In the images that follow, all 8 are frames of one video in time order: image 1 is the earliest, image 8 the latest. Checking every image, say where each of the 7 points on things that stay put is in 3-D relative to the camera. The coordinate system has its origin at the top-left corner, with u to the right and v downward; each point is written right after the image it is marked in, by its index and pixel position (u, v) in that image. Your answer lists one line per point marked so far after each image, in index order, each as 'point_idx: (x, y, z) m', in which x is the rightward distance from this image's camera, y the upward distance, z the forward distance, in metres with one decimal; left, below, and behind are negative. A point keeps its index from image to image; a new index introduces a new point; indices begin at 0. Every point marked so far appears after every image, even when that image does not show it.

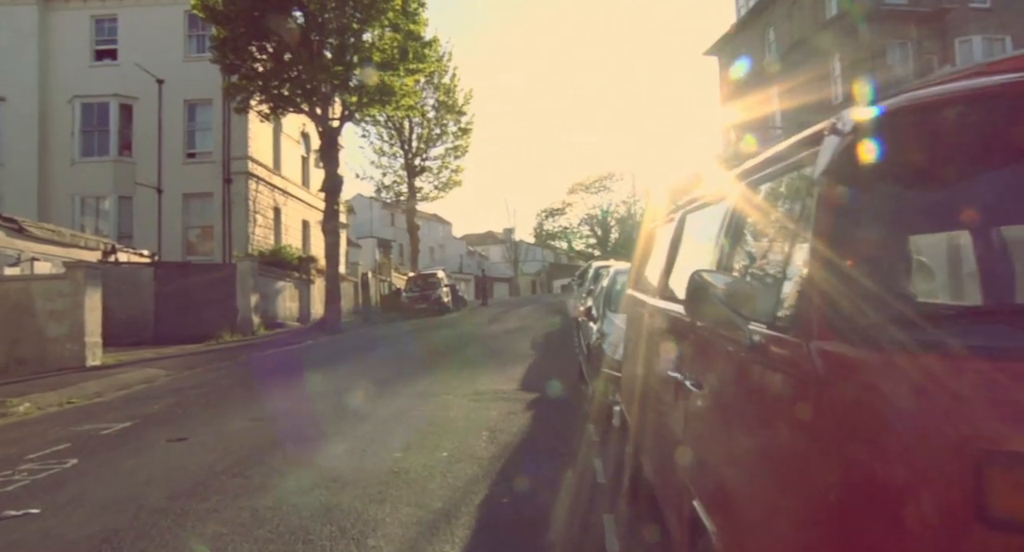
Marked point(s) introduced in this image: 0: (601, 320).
0: (+1.0, -0.5, +7.9) m
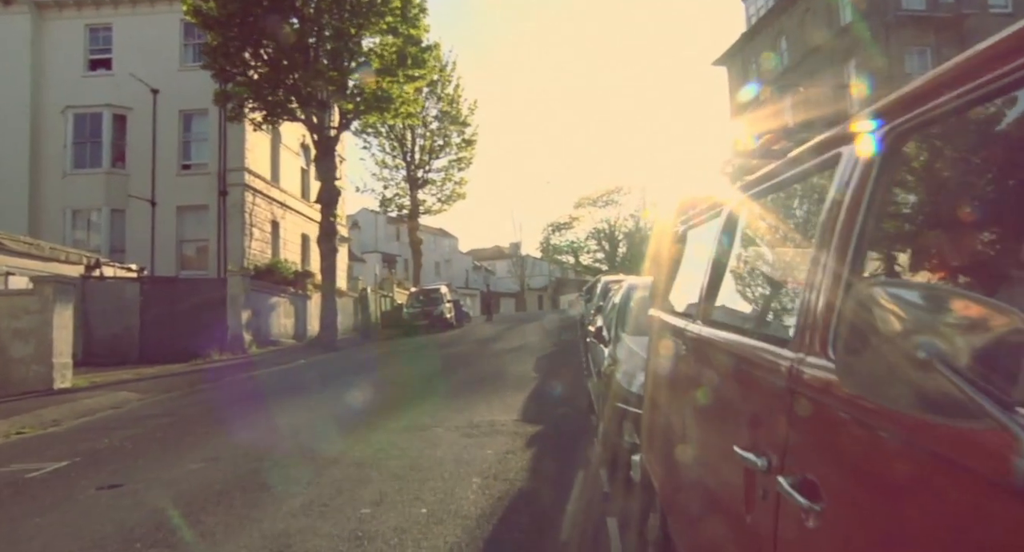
0: (+0.9, -0.7, +6.8) m
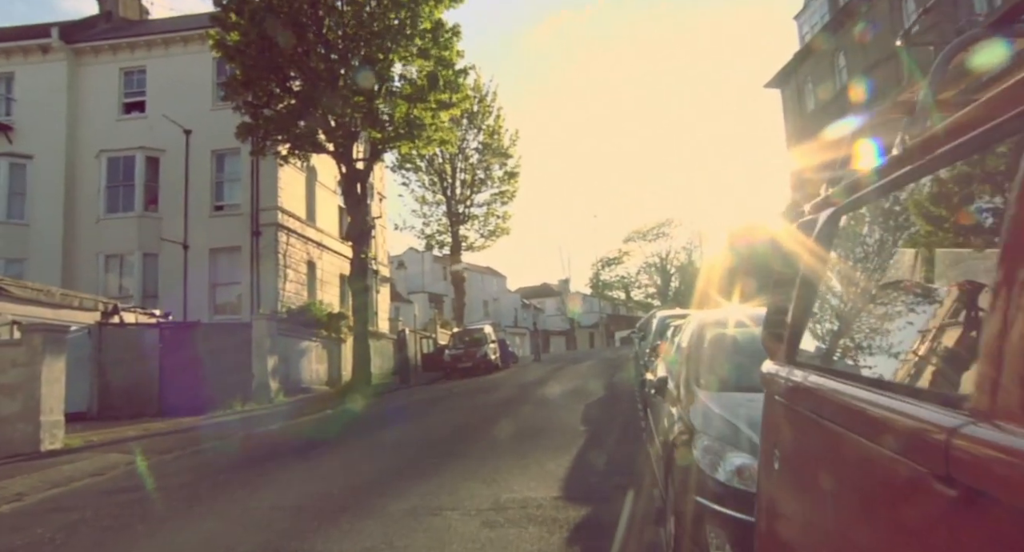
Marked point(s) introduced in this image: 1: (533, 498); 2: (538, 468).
0: (+1.2, -0.9, +4.8) m
1: (+0.2, -2.2, +6.7) m
2: (+0.3, -2.3, +8.0) m
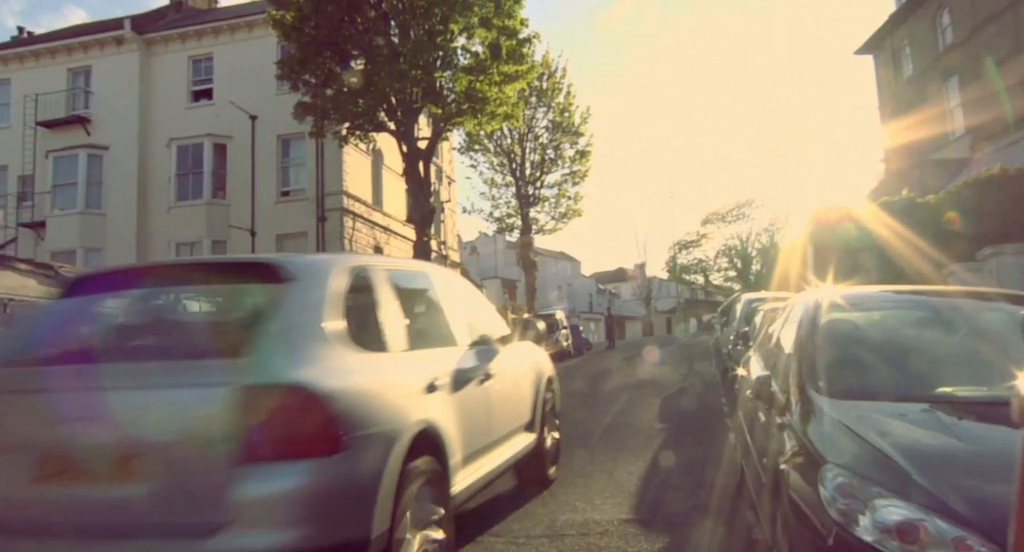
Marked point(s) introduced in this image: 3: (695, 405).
0: (+1.4, -0.7, +3.5) m
1: (+0.7, -2.0, +5.4) m
2: (+0.9, -2.1, +6.8) m
3: (+3.1, -2.2, +11.4) m
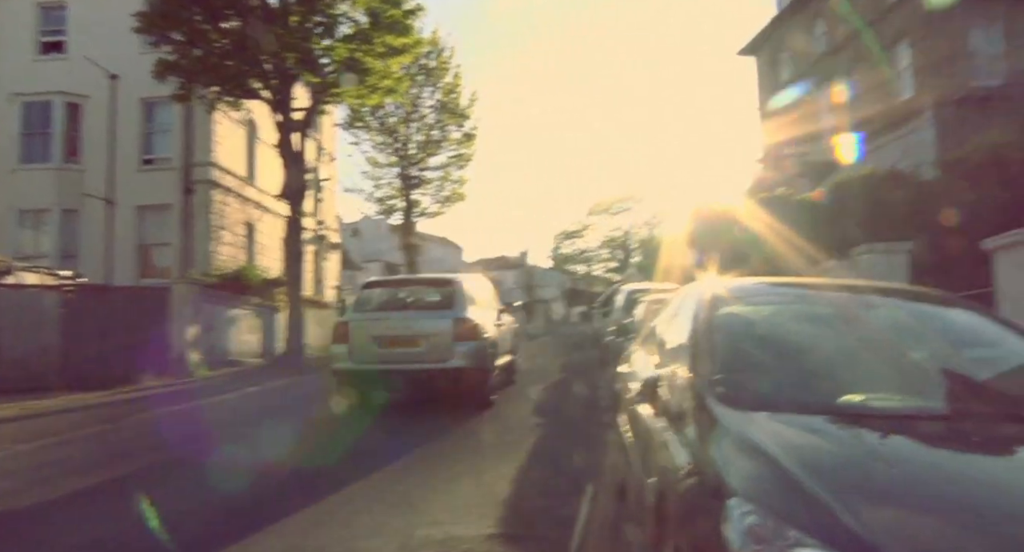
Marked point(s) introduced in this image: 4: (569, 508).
0: (+0.8, -0.7, +3.1) m
1: (-0.3, -1.9, +5.0) m
2: (-0.3, -1.9, +6.3) m
3: (+1.1, -2.0, +11.3) m
4: (+0.5, -1.9, +5.5) m
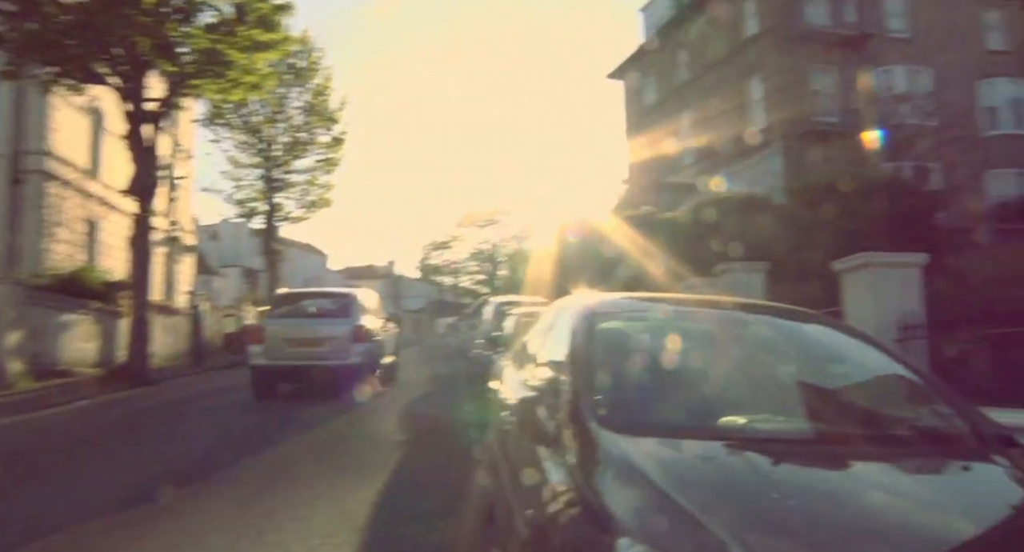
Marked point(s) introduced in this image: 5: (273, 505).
0: (+0.2, -0.7, +3.0) m
1: (-1.2, -2.0, +4.6) m
2: (-1.5, -2.0, +5.9) m
3: (-1.0, -2.2, +11.1) m
4: (-0.5, -2.0, +5.3) m
5: (-2.1, -2.0, +6.0) m
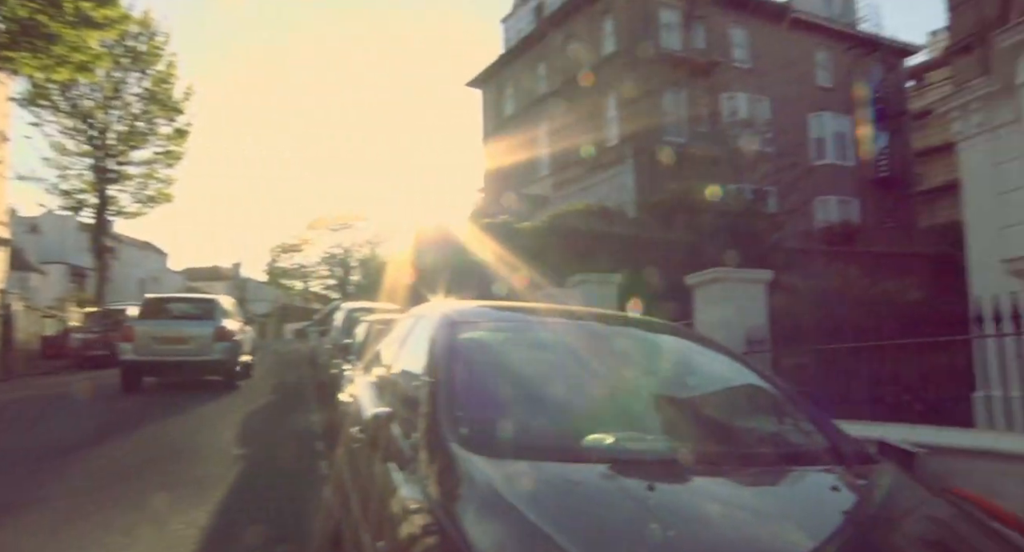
0: (-0.4, -0.7, +2.8) m
1: (-2.2, -2.0, +4.0) m
2: (-2.7, -2.0, +5.3) m
3: (-3.4, -2.3, +10.4) m
4: (-1.7, -2.0, +4.9) m
5: (-3.3, -2.0, +5.2) m
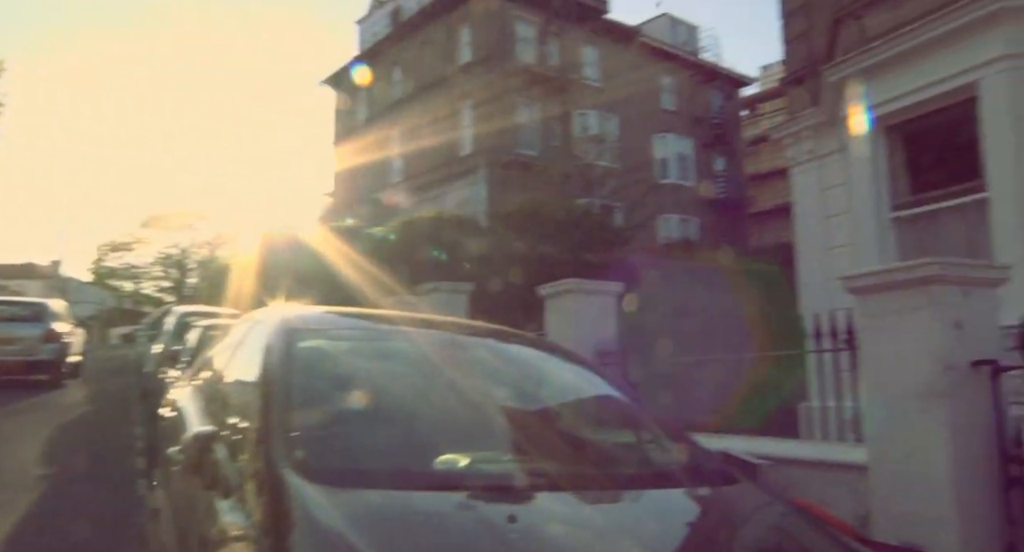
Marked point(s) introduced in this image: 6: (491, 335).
0: (-1.0, -0.8, +2.4) m
1: (-3.0, -1.9, +3.2) m
2: (-3.9, -2.0, +4.3) m
3: (-5.7, -2.3, +9.1) m
4: (-2.7, -2.0, +4.2) m
5: (-4.4, -2.0, +4.1) m
6: (-0.1, -0.3, +3.8) m
